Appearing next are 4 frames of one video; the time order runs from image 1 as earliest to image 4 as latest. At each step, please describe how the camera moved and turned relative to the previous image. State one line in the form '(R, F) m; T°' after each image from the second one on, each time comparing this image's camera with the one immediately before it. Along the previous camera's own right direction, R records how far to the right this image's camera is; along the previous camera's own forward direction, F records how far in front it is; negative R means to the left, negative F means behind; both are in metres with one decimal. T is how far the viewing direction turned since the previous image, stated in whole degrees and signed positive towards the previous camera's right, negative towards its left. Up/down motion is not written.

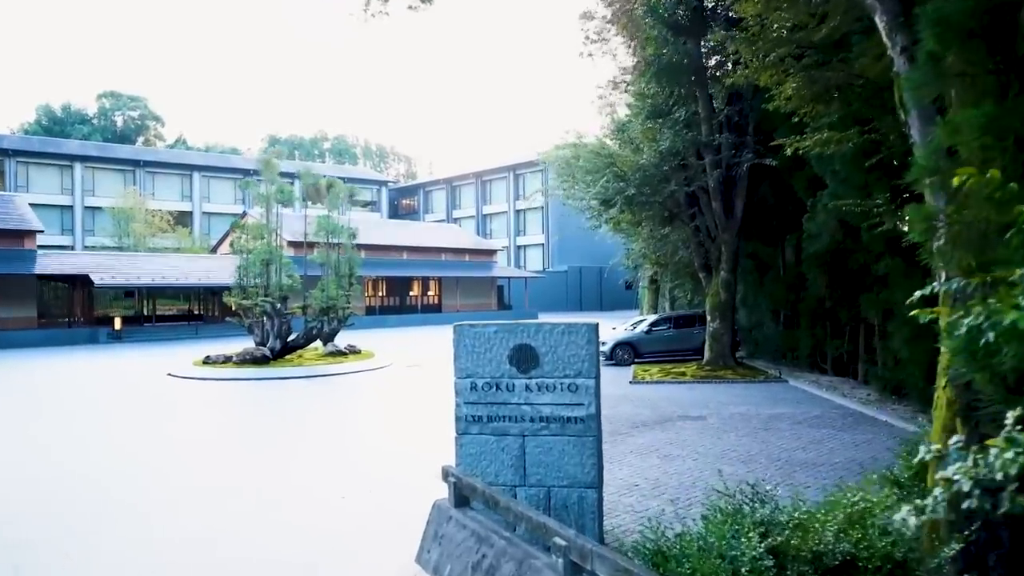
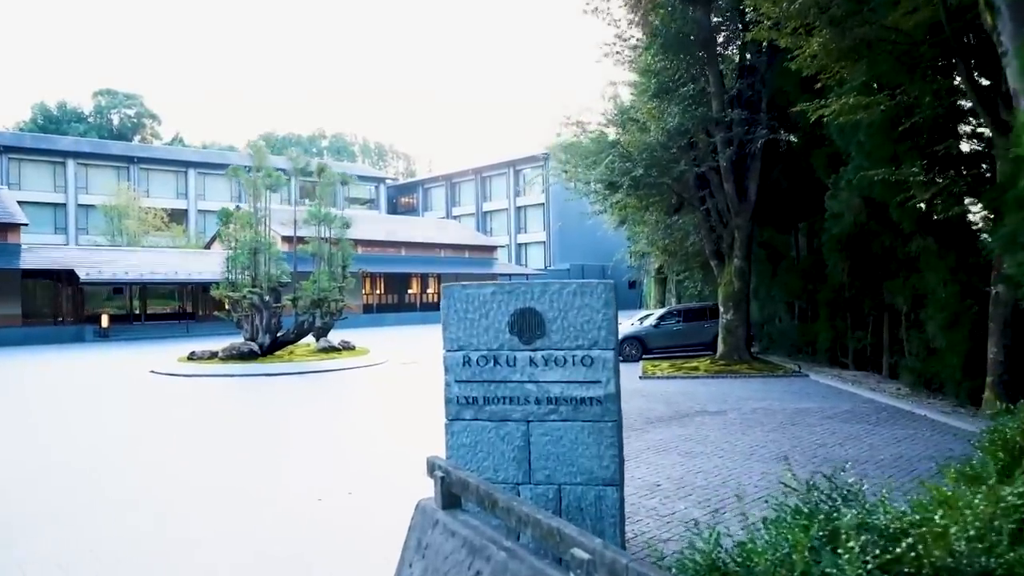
(0.0, +0.9) m; 0°
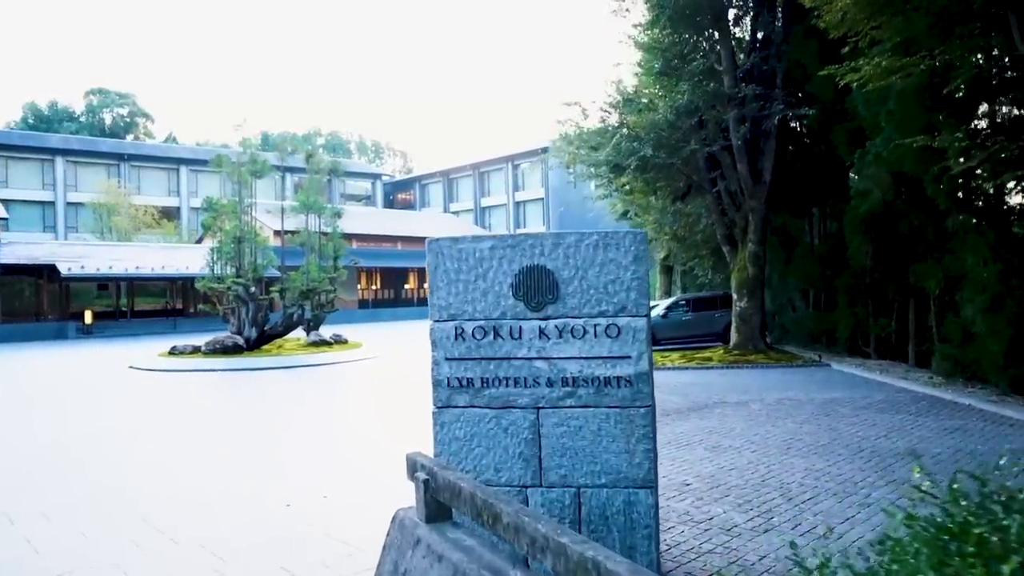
(0.0, +0.8) m; 0°
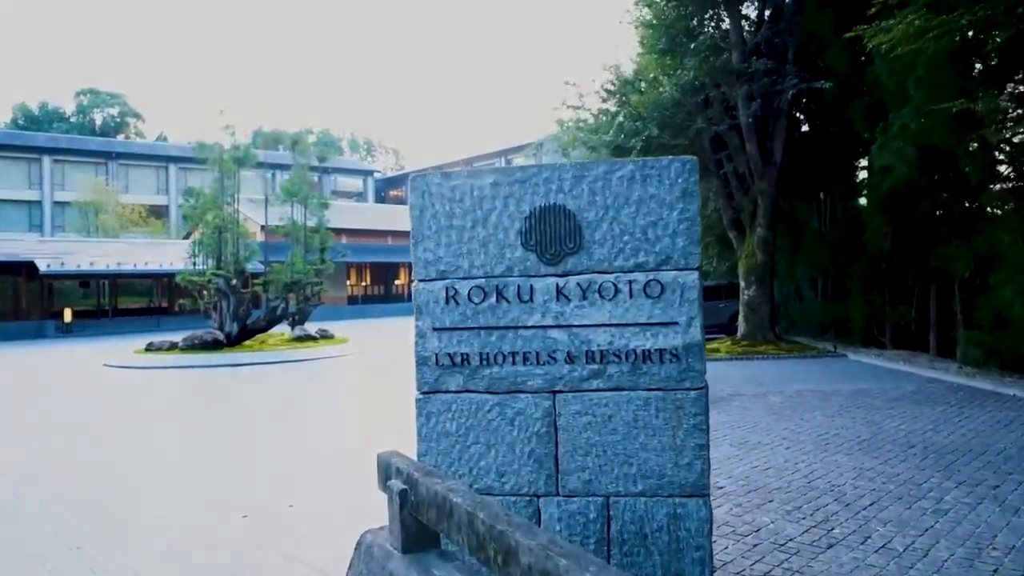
(0.0, +0.8) m; 0°
